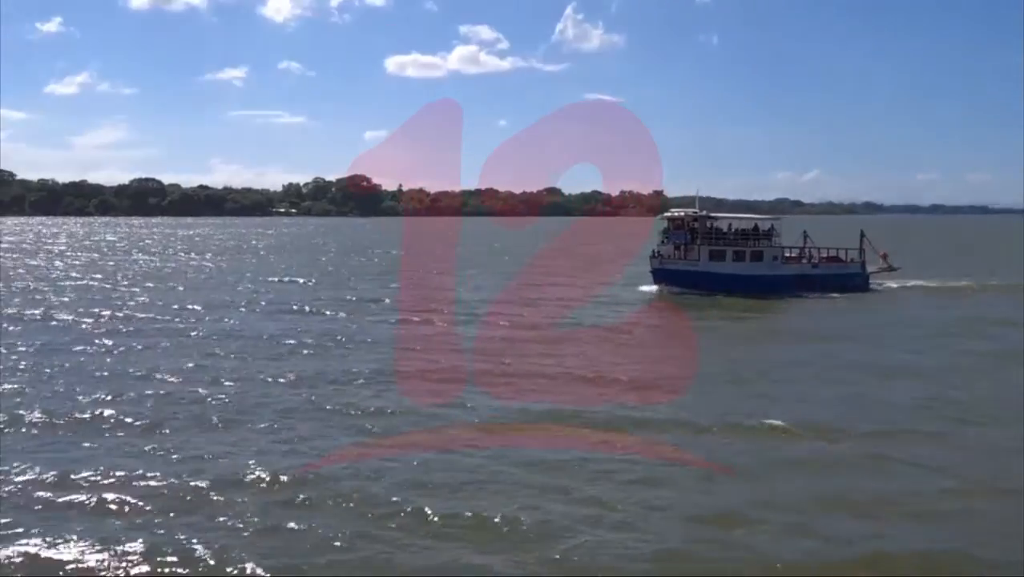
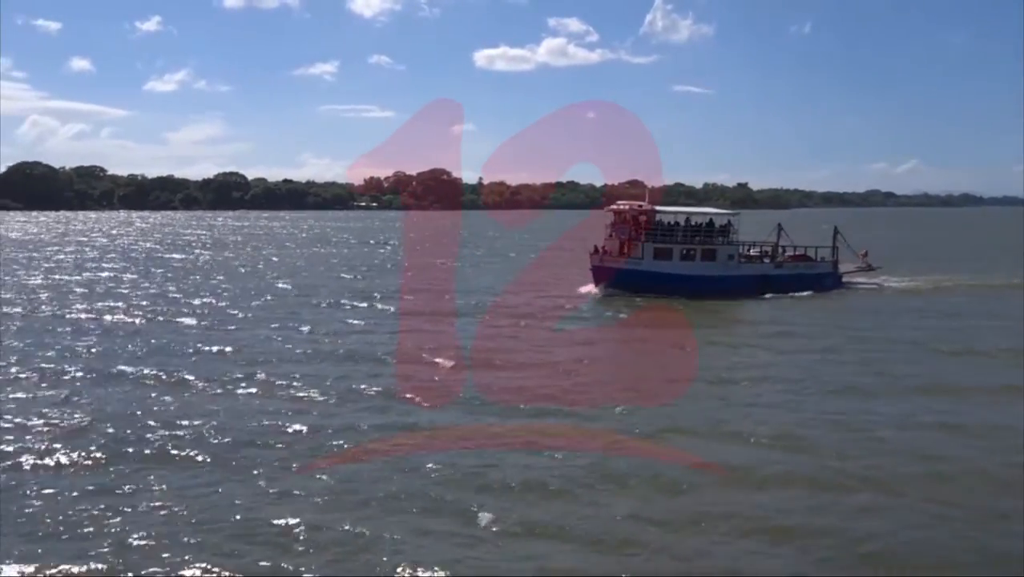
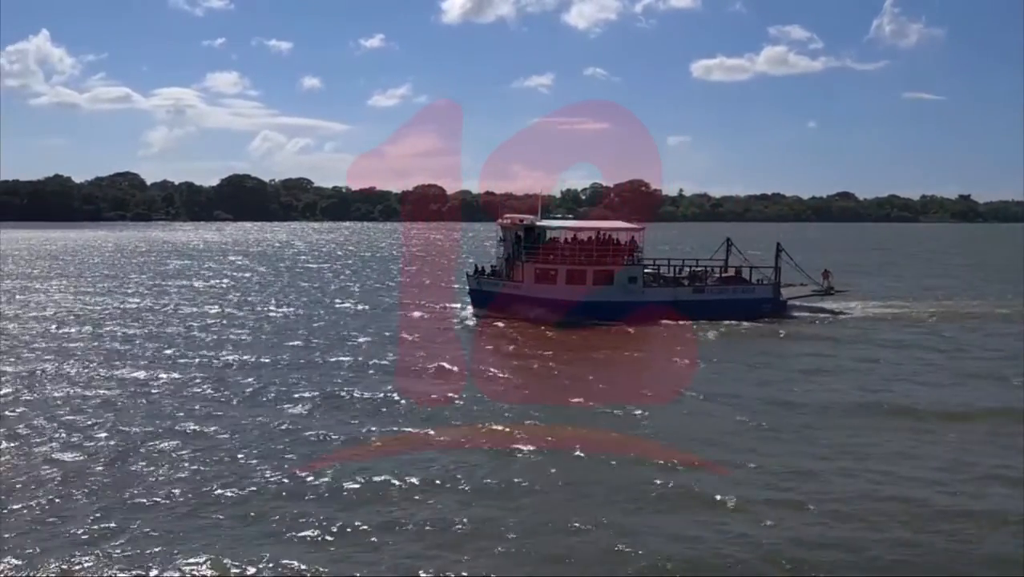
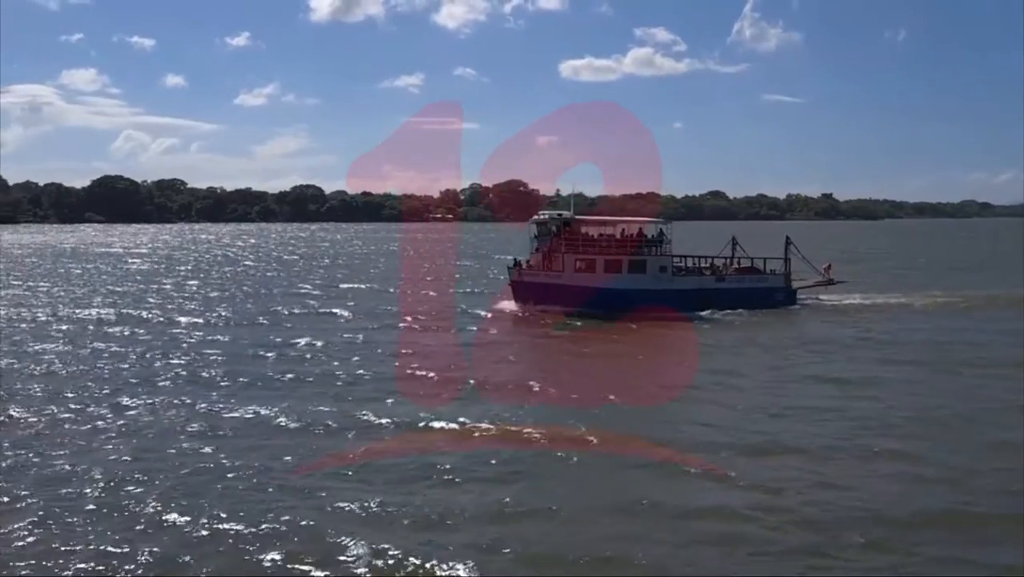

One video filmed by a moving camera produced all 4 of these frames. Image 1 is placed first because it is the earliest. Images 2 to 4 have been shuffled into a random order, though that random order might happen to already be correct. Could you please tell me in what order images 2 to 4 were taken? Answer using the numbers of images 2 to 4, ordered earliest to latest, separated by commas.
2, 4, 3
